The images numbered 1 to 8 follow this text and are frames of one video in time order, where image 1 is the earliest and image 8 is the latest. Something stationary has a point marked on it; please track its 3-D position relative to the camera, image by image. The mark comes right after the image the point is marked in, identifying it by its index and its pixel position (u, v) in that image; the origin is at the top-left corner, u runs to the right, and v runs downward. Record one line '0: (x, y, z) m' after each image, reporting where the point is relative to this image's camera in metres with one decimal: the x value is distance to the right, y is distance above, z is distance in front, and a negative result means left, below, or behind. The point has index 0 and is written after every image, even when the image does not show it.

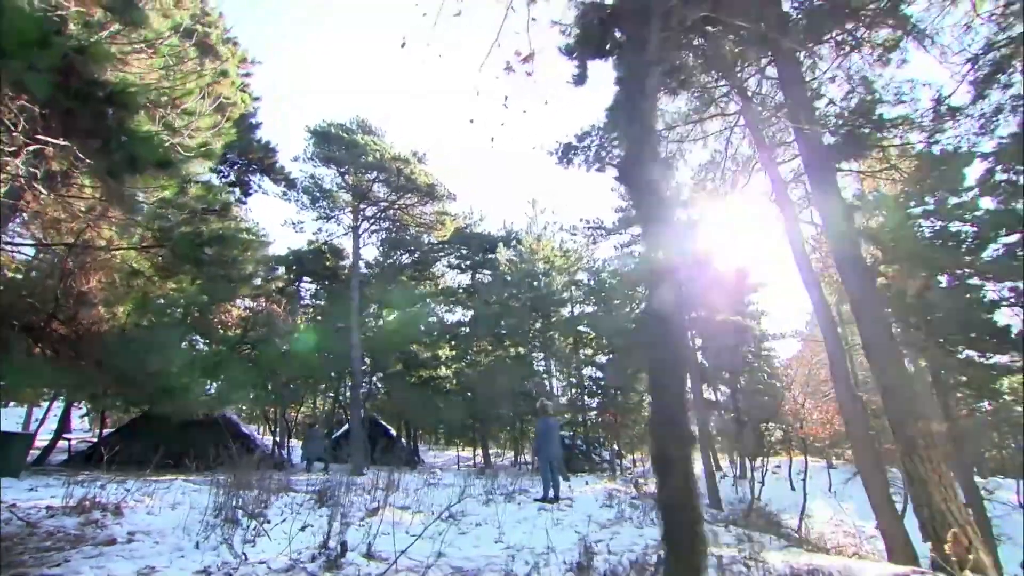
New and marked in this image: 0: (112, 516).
0: (-3.4, -1.9, +5.8) m
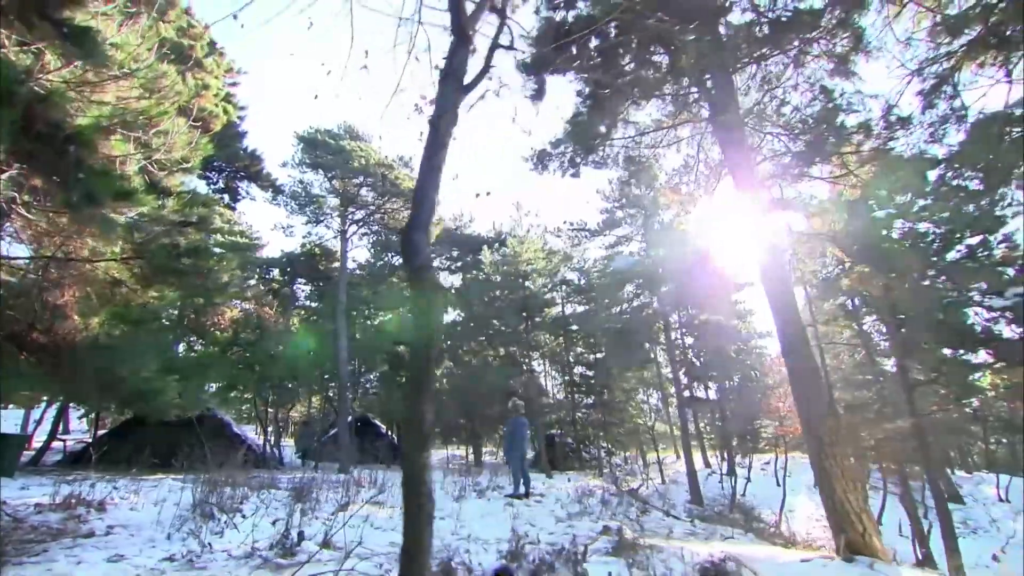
0: (-3.7, -2.0, +6.1) m
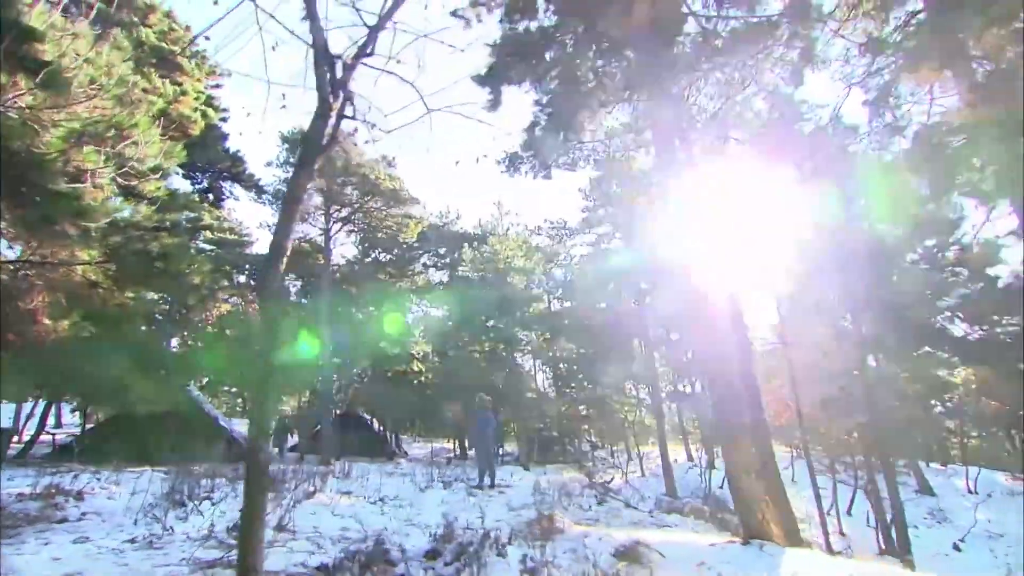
0: (-4.0, -2.0, +6.4) m
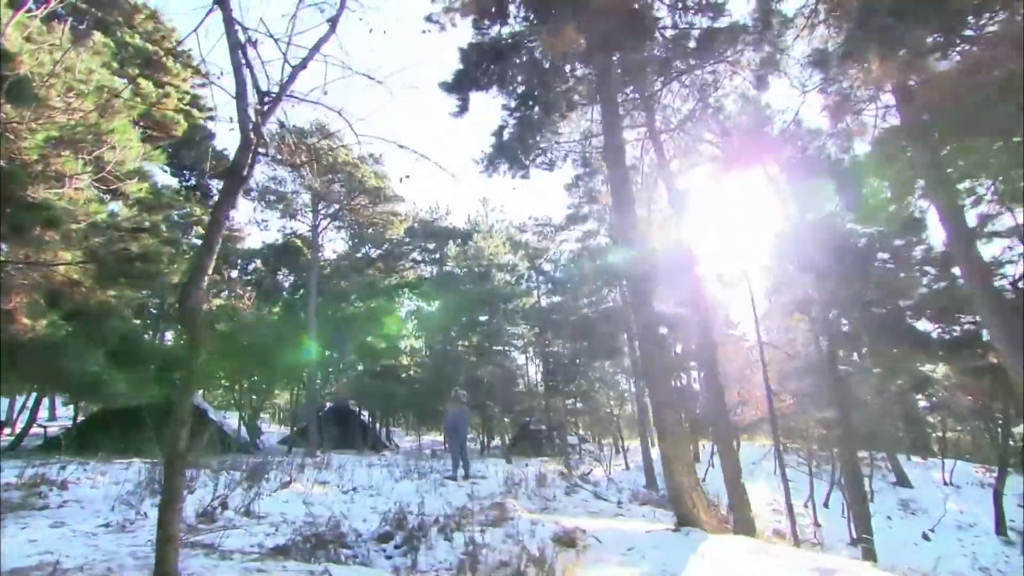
0: (-4.3, -1.9, +6.6) m
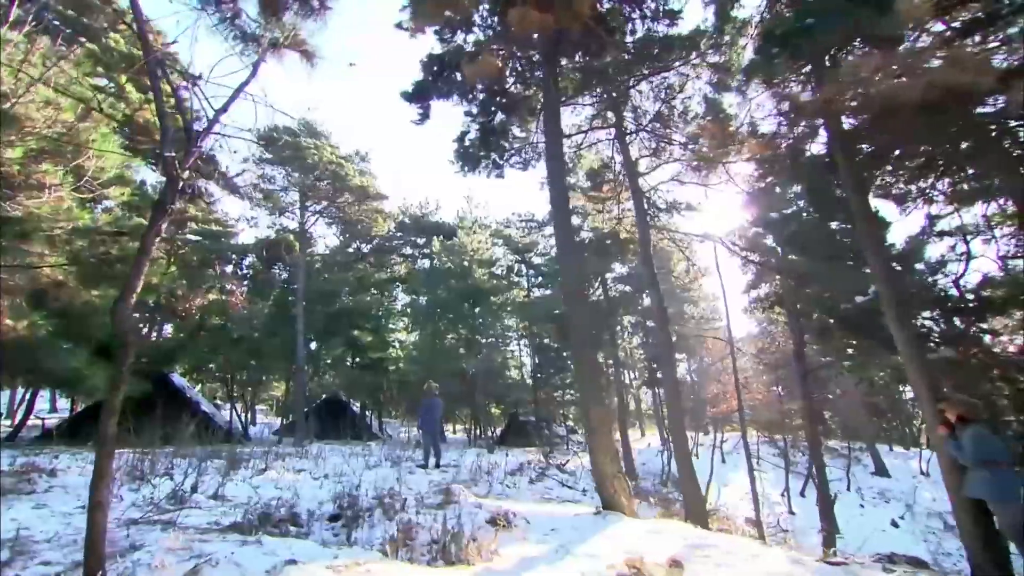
0: (-4.6, -1.9, +7.0) m
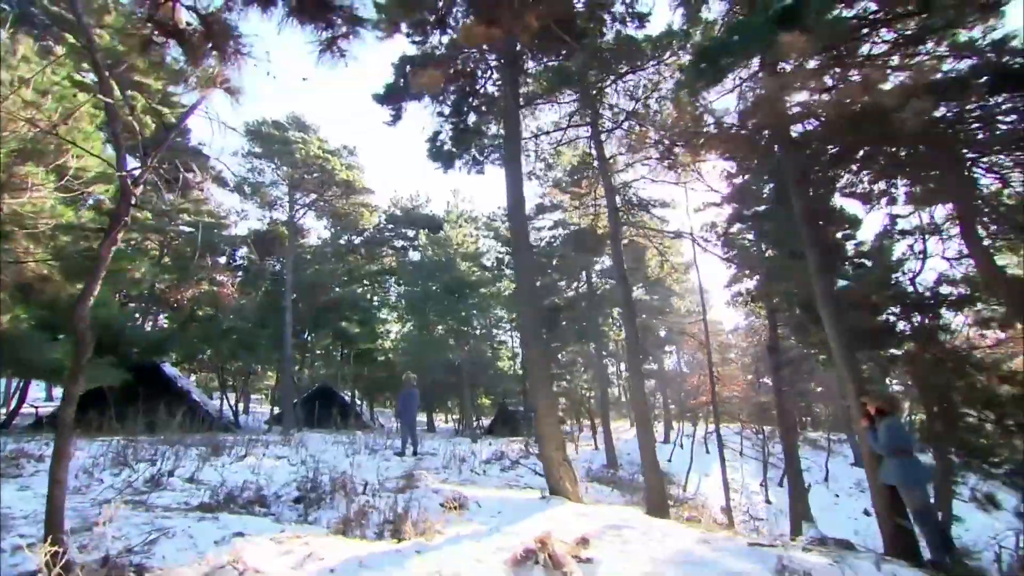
0: (-4.9, -1.8, +7.3) m
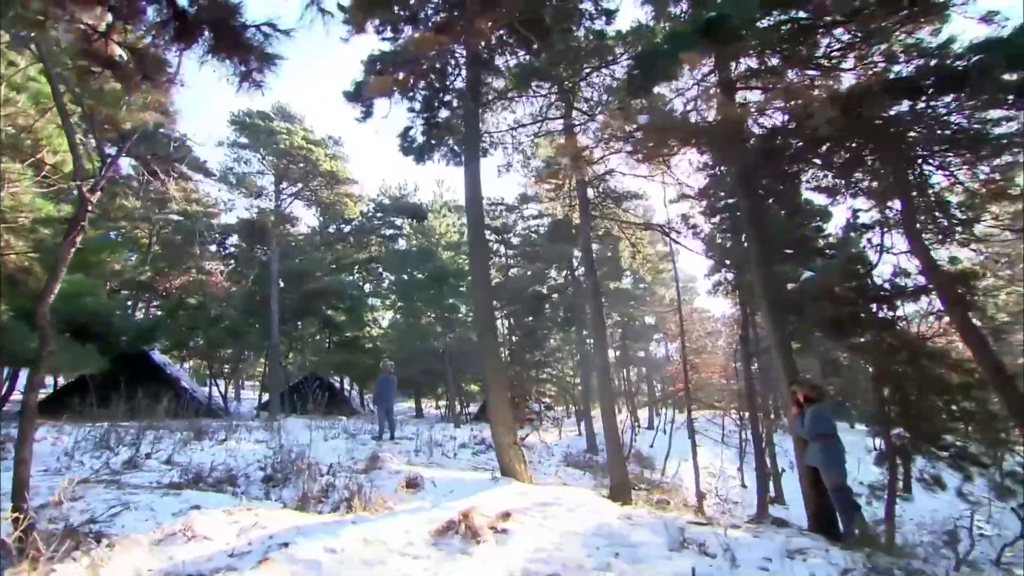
0: (-5.2, -1.7, +7.5) m
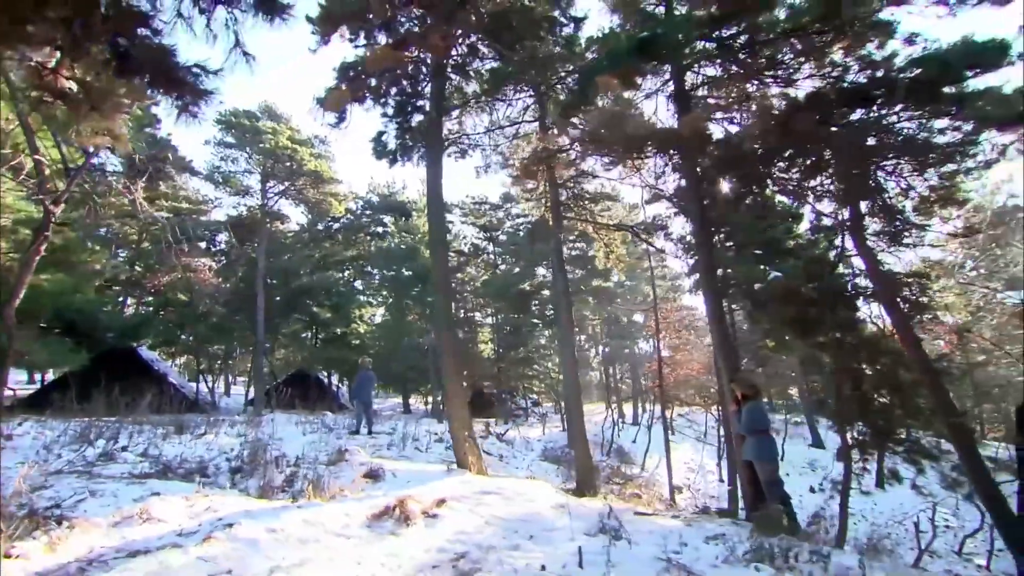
0: (-5.6, -1.7, +7.7) m
